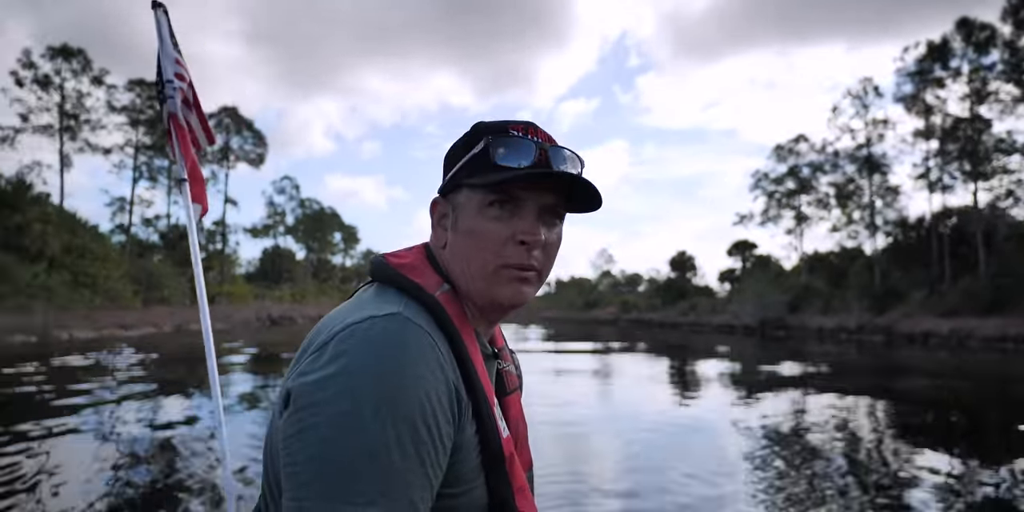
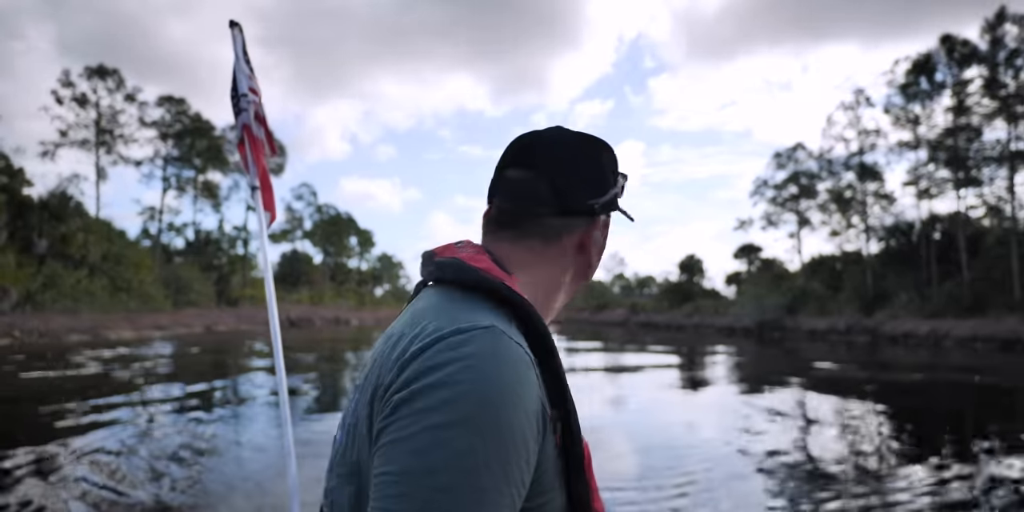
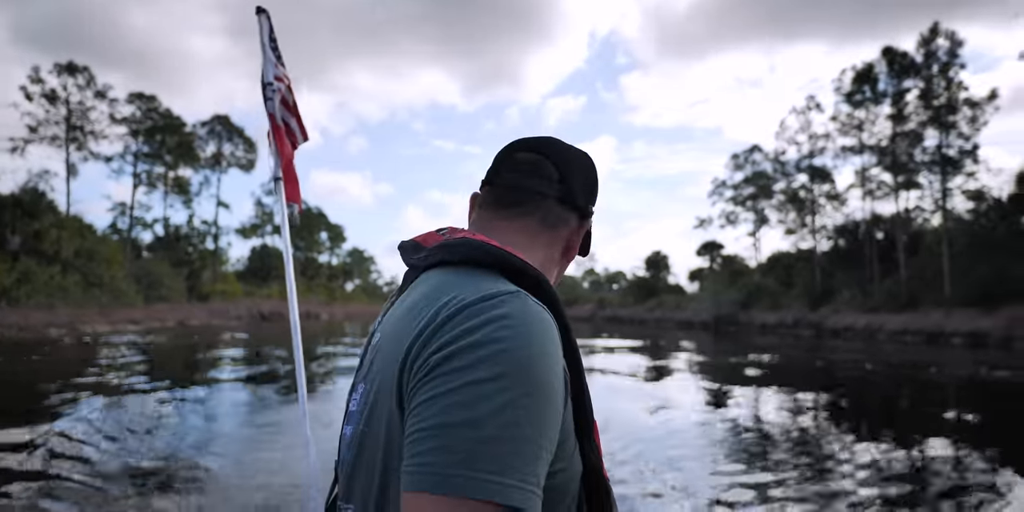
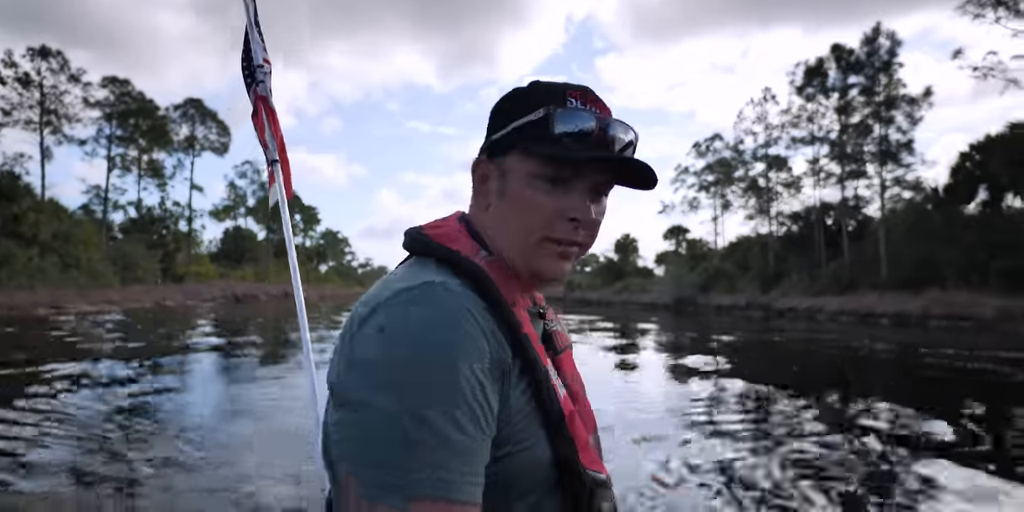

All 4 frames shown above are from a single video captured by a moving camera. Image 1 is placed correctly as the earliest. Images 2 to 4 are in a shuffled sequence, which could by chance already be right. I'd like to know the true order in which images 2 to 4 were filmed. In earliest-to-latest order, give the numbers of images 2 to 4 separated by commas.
2, 3, 4
